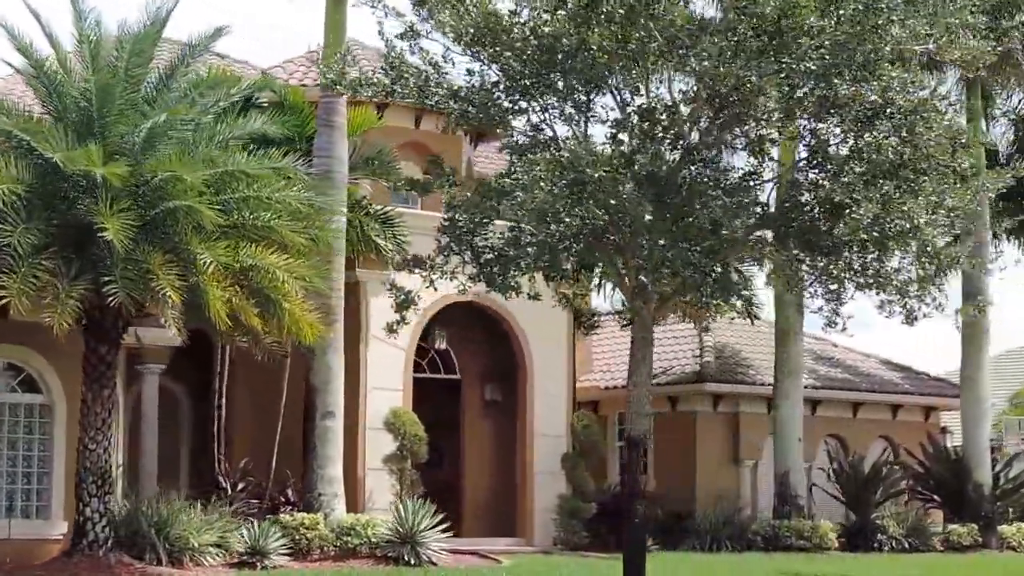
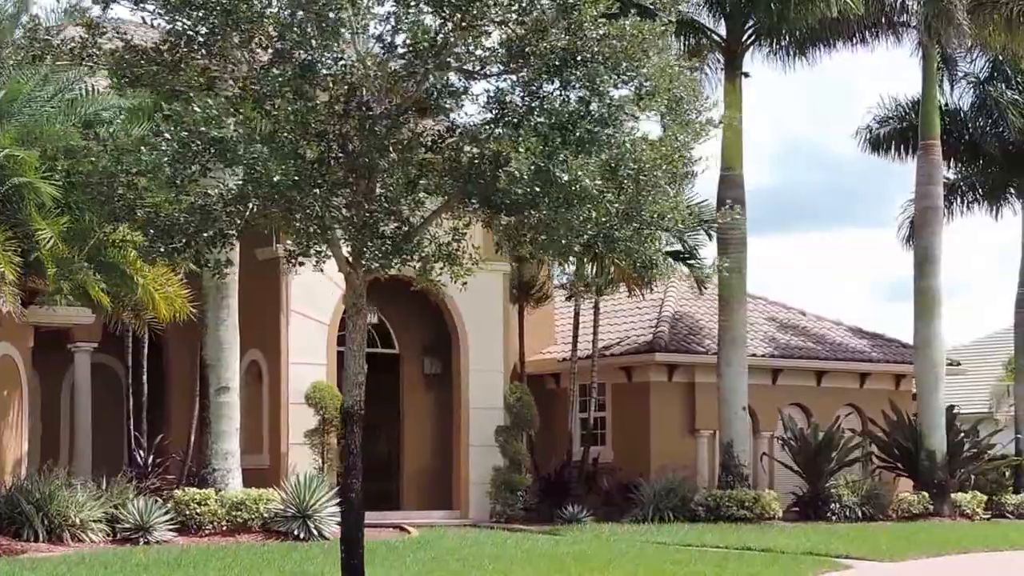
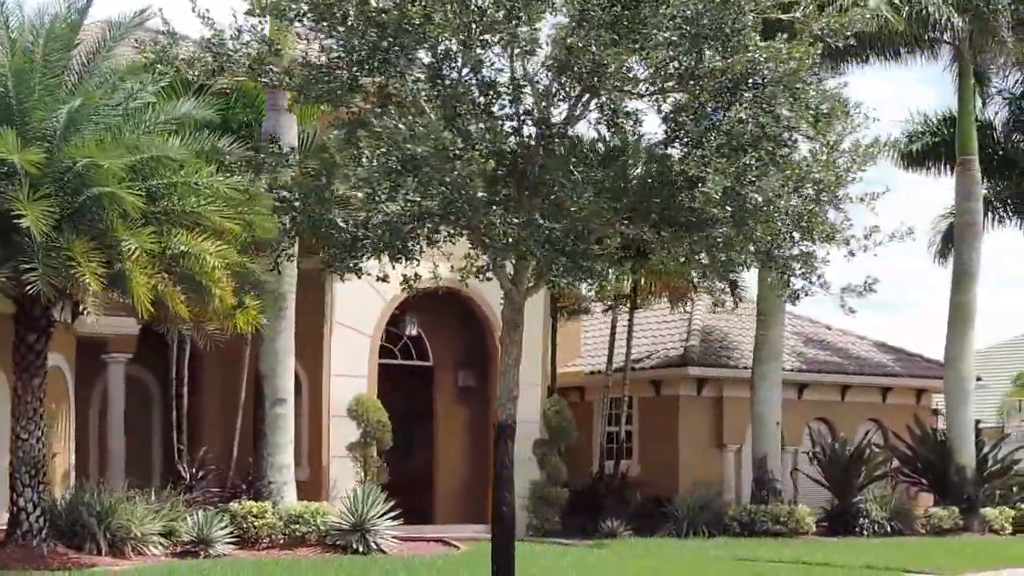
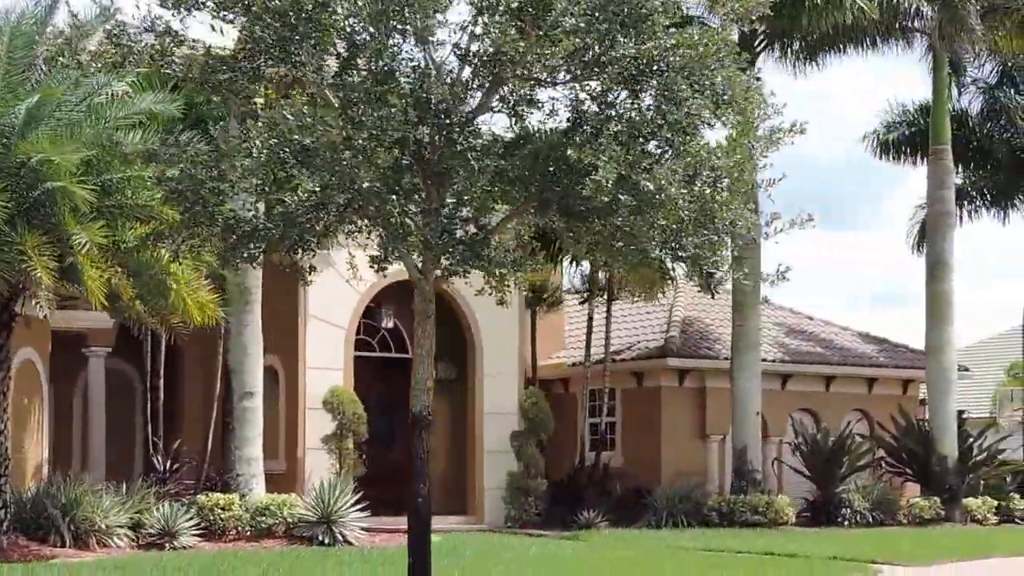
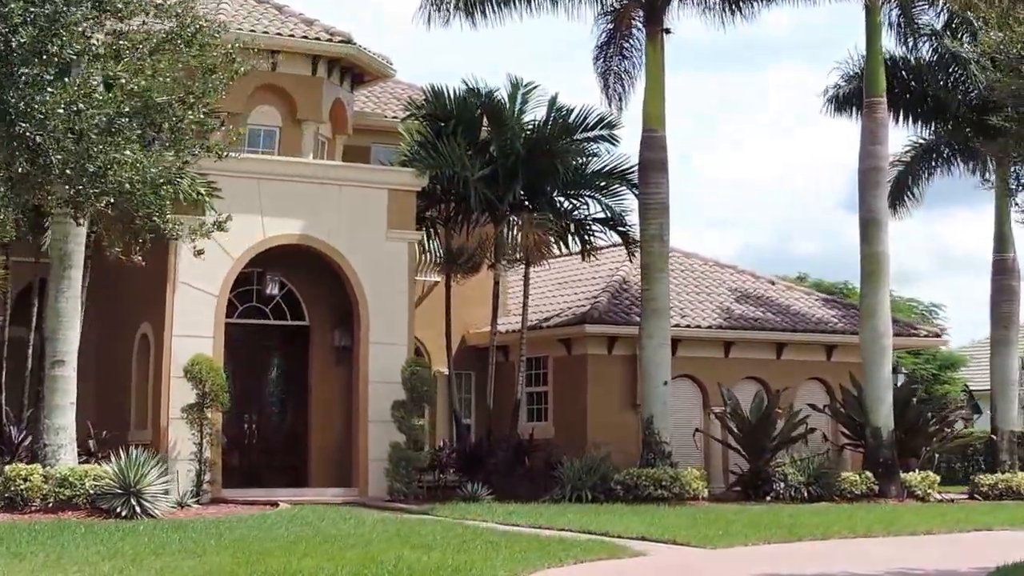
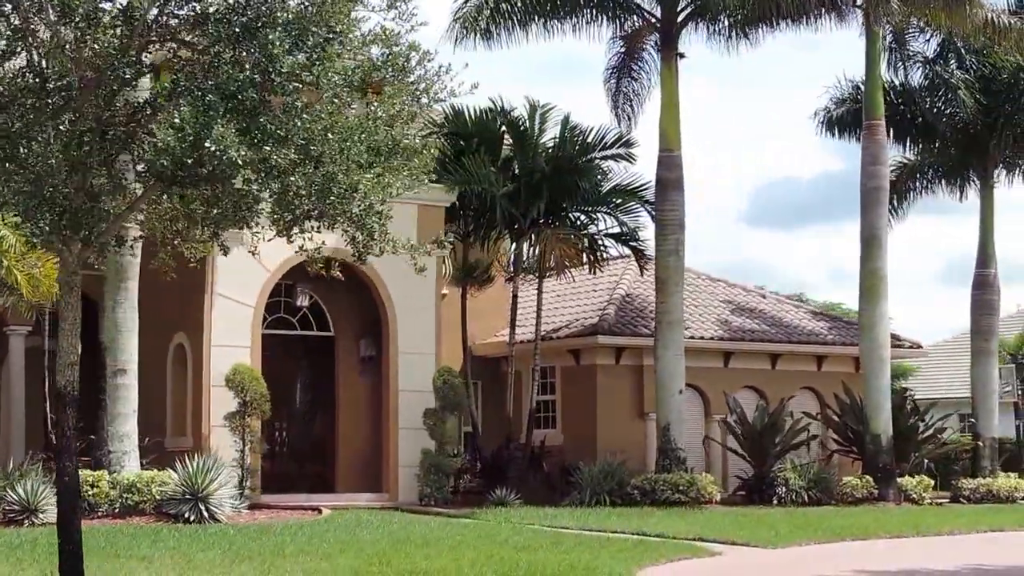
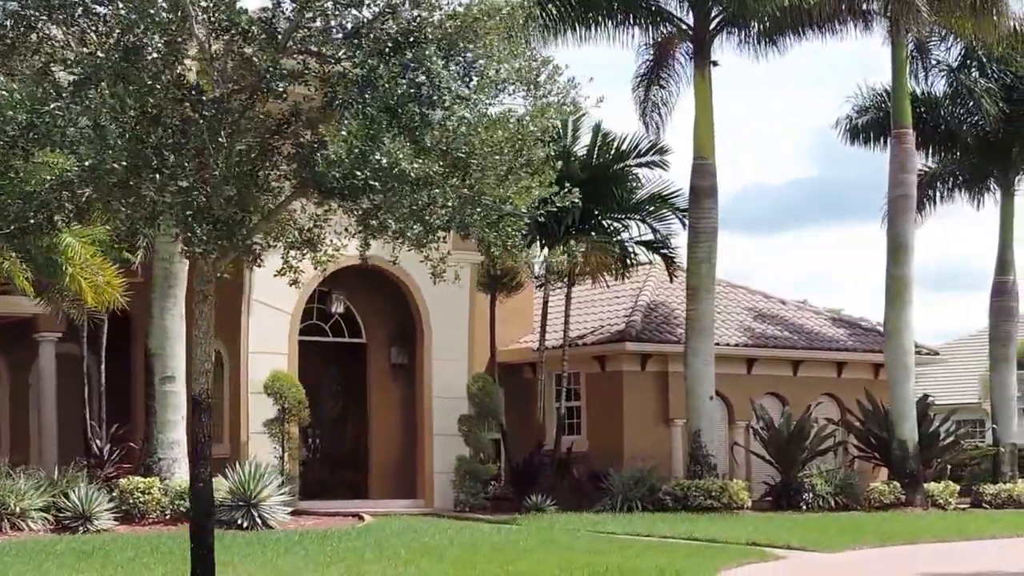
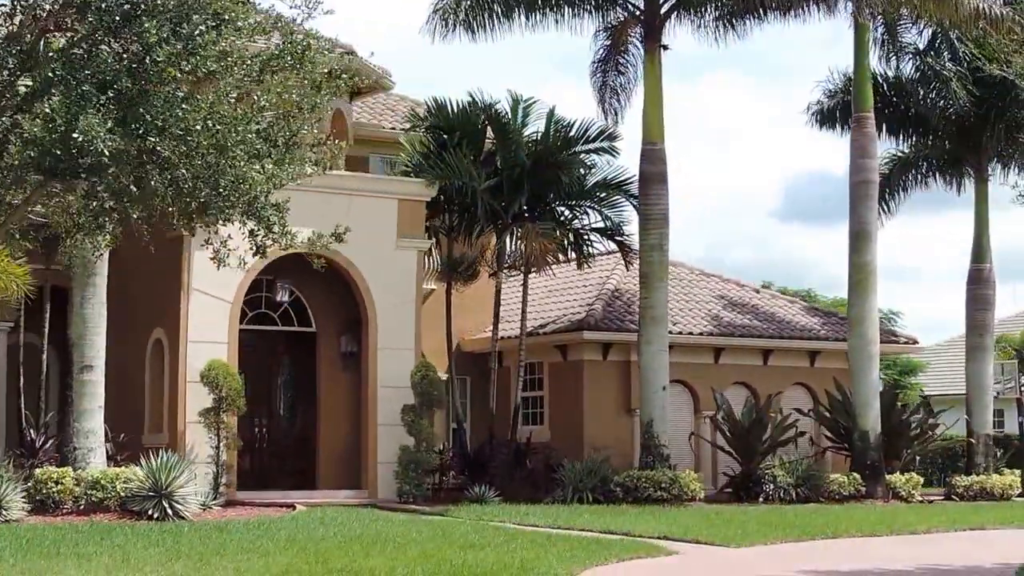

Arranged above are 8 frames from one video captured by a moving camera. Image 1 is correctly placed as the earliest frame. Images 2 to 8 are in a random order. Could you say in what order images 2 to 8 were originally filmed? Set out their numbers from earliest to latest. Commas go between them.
3, 4, 2, 7, 6, 8, 5
